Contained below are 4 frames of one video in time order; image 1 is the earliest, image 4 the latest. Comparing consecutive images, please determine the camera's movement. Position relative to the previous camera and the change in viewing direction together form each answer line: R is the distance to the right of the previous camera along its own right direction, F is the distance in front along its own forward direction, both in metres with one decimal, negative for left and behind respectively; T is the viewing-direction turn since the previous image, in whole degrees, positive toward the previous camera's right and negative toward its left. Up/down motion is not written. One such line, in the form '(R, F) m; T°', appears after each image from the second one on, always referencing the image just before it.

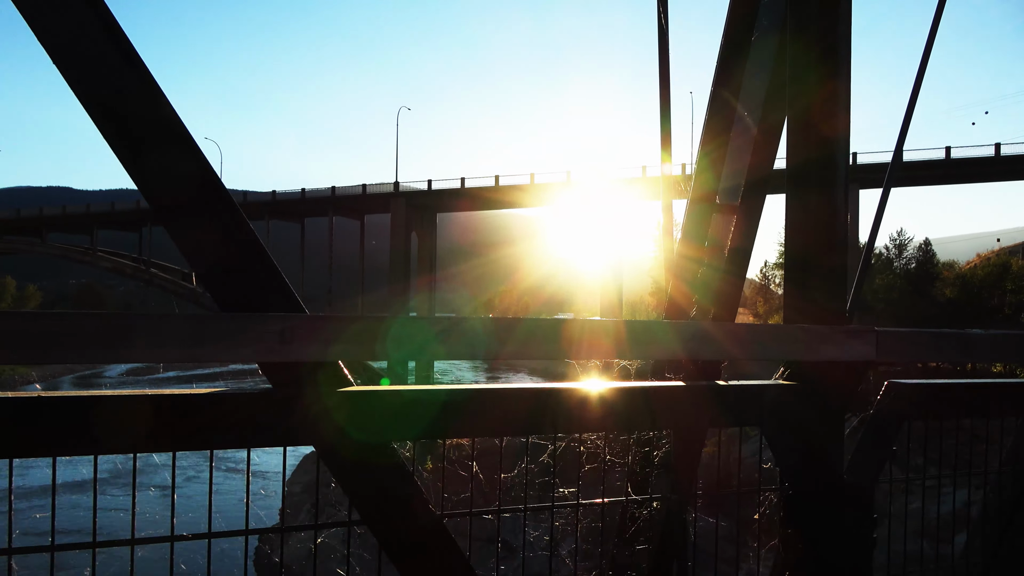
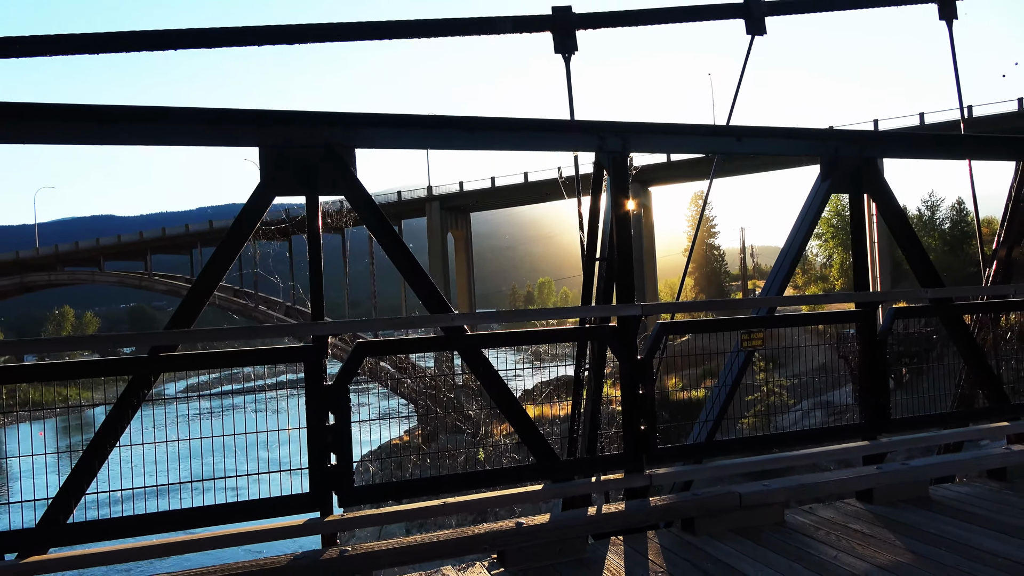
(+0.2, -2.8) m; -3°
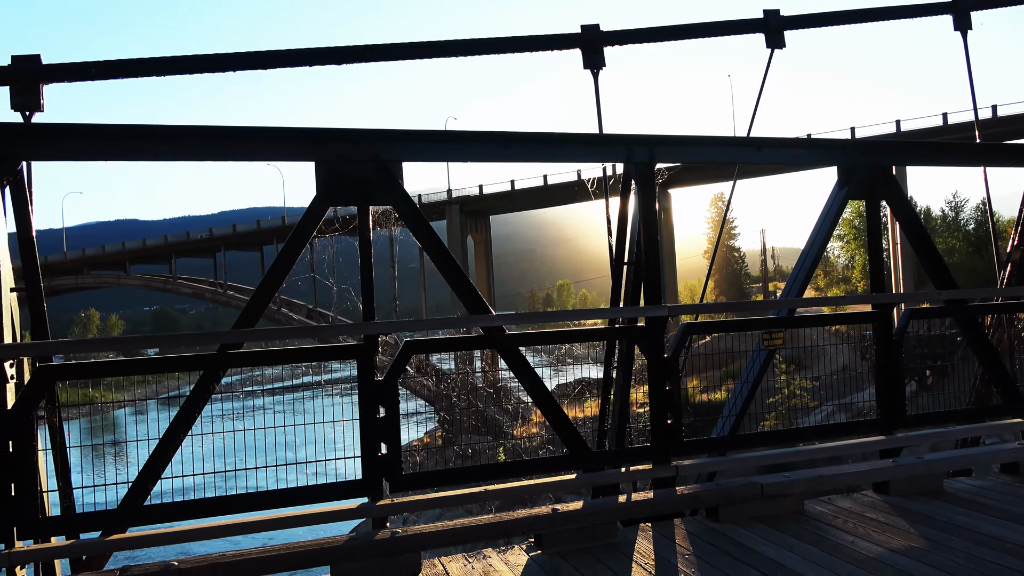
(-0.1, -0.3) m; -1°
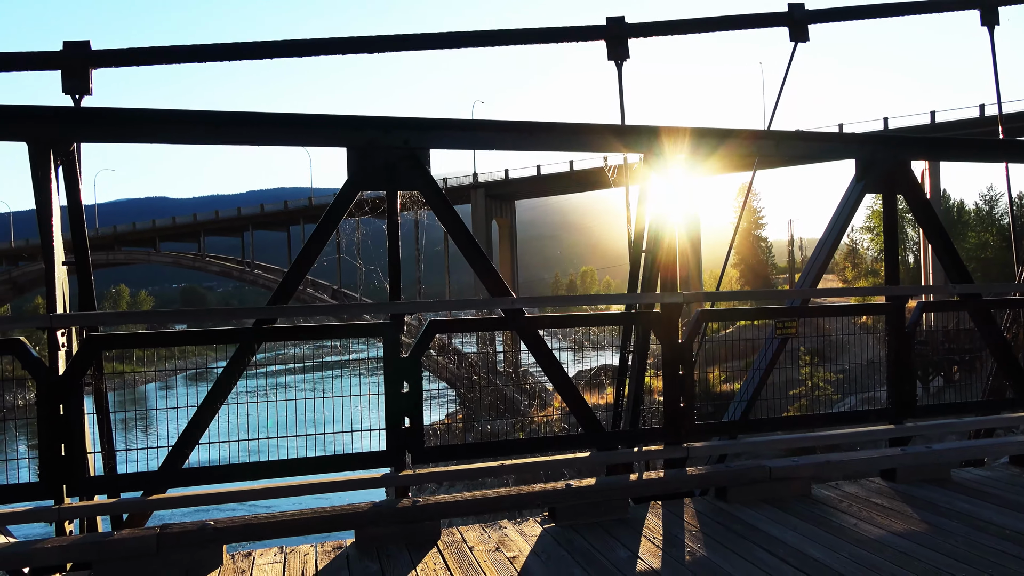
(0.0, -0.2) m; -2°
